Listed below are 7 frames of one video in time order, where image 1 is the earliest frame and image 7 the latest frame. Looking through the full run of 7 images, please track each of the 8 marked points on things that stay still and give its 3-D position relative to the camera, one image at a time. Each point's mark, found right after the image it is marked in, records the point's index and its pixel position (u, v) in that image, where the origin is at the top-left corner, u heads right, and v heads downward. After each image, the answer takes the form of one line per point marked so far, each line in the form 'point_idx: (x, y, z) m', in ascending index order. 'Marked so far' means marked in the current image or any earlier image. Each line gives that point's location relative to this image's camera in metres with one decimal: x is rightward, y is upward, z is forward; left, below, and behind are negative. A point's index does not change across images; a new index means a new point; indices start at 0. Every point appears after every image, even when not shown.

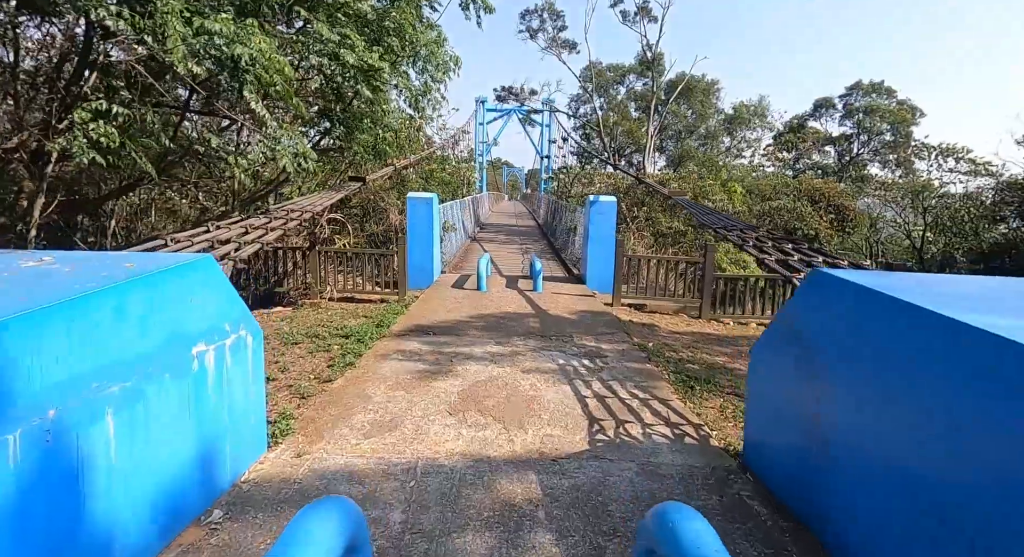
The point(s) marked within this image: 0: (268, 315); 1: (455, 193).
0: (-3.2, -0.5, +7.4) m
1: (-1.8, +2.7, +17.9) m
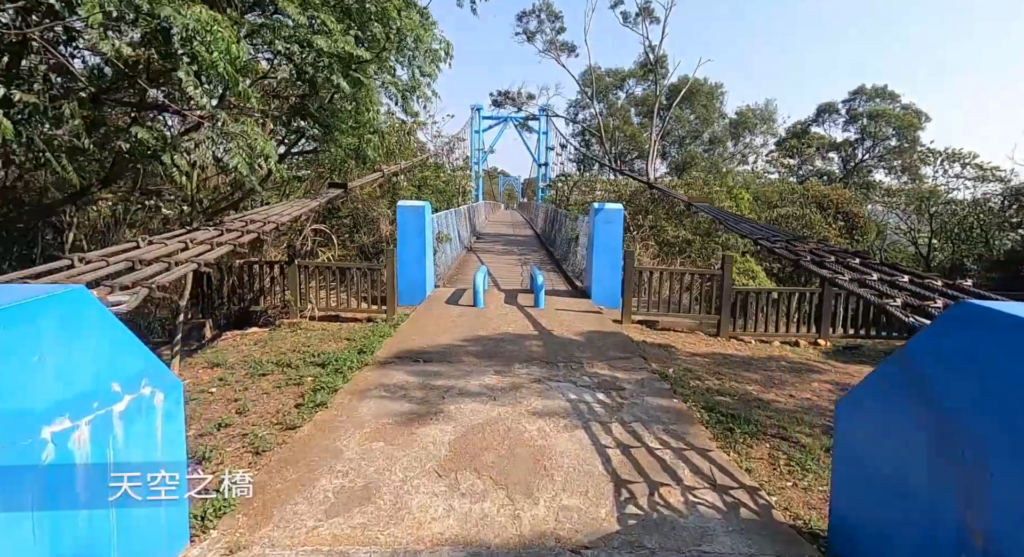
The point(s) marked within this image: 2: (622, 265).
0: (-3.2, -0.7, +6.7) m
1: (-1.9, +2.3, +17.2) m
2: (+1.7, +0.2, +8.7) m
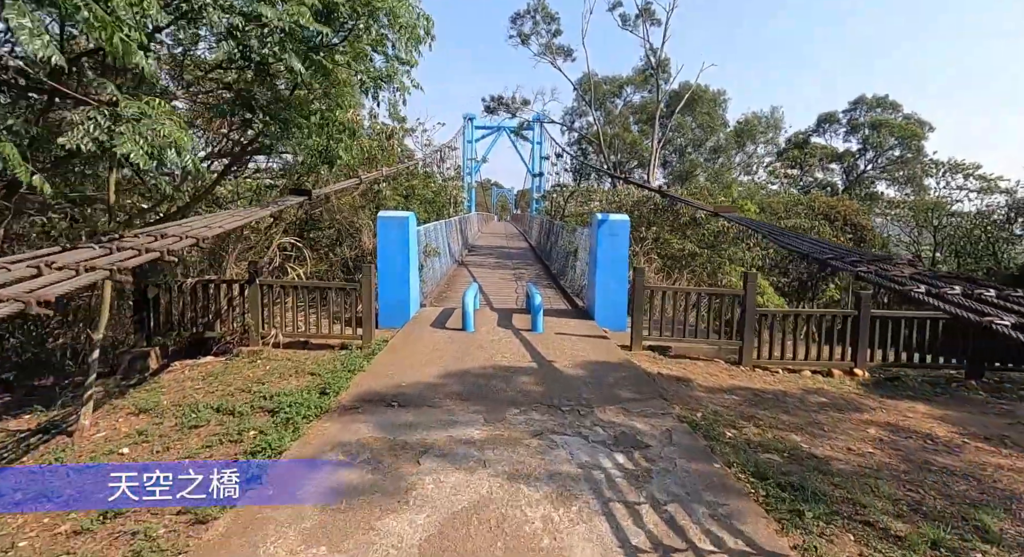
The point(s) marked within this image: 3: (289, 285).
0: (-3.3, -0.9, +5.8) m
1: (-2.1, +1.9, +16.3) m
2: (+1.6, 0.0, +7.8) m
3: (-2.5, -0.1, +6.3) m
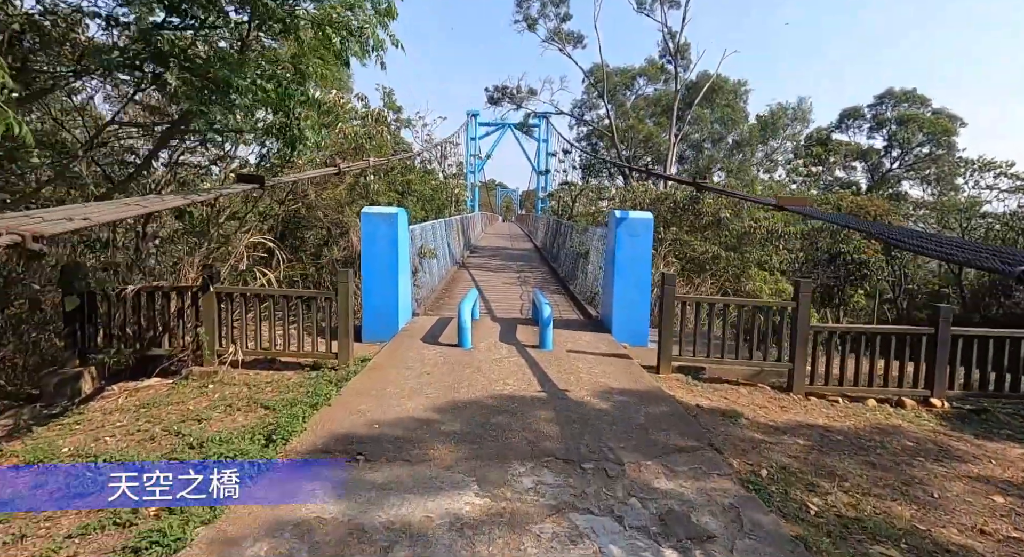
0: (-3.2, -1.0, +4.8) m
1: (-1.9, +1.8, +15.3) m
2: (+1.7, -0.1, +6.8) m
3: (-2.4, -0.1, +5.2) m
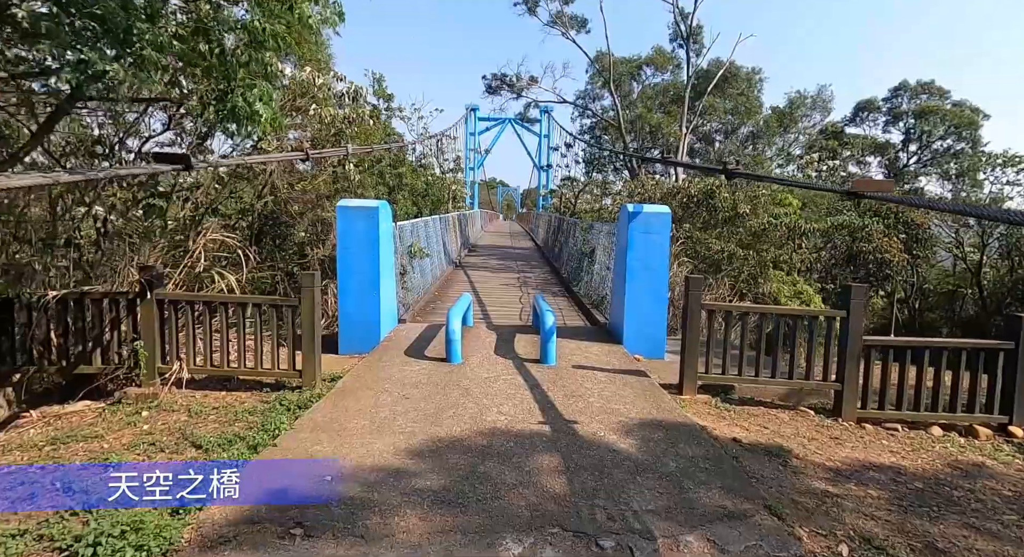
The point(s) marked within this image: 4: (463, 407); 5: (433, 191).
0: (-3.2, -1.0, +3.9) m
1: (-2.0, +1.8, +14.5) m
2: (+1.6, -0.2, +5.9) m
3: (-2.5, -0.2, +4.4) m
4: (-0.3, -0.9, +3.9) m
5: (-1.9, +2.1, +13.8) m
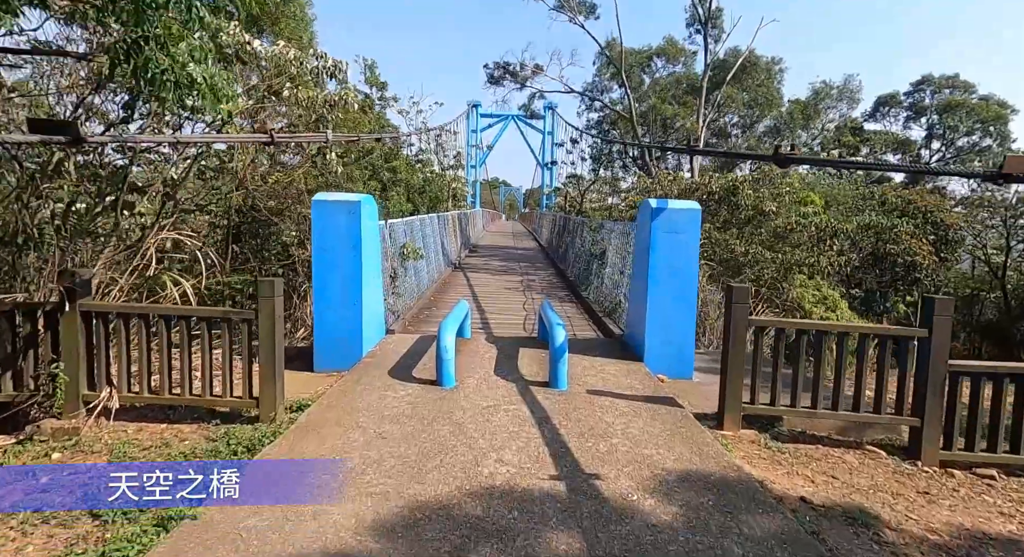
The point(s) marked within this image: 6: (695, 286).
0: (-3.2, -1.1, +3.1) m
1: (-1.9, +1.7, +13.7) m
2: (+1.7, -0.2, +5.1) m
3: (-2.4, -0.2, +3.6) m
4: (-0.3, -0.9, +3.0) m
5: (-1.9, +2.1, +12.9) m
6: (+1.7, -0.1, +5.1) m
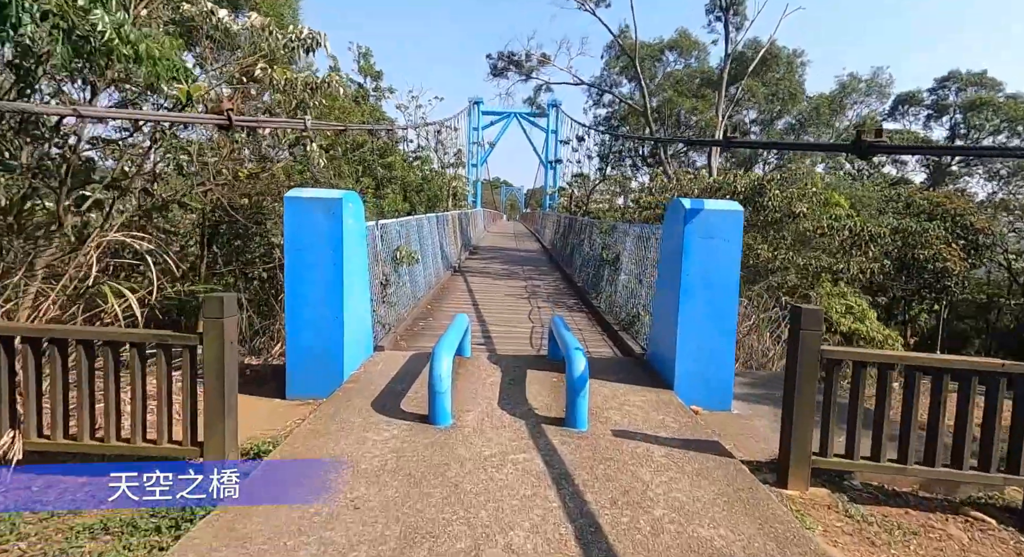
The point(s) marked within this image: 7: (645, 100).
0: (-3.2, -1.1, +2.4) m
1: (-1.8, +1.7, +12.9) m
2: (+1.7, -0.3, +4.3) m
3: (-2.4, -0.3, +2.8) m
4: (-0.3, -1.0, +2.3) m
5: (-1.8, +2.0, +12.2) m
6: (+1.7, -0.2, +4.3) m
7: (+3.1, +4.2, +13.4) m
